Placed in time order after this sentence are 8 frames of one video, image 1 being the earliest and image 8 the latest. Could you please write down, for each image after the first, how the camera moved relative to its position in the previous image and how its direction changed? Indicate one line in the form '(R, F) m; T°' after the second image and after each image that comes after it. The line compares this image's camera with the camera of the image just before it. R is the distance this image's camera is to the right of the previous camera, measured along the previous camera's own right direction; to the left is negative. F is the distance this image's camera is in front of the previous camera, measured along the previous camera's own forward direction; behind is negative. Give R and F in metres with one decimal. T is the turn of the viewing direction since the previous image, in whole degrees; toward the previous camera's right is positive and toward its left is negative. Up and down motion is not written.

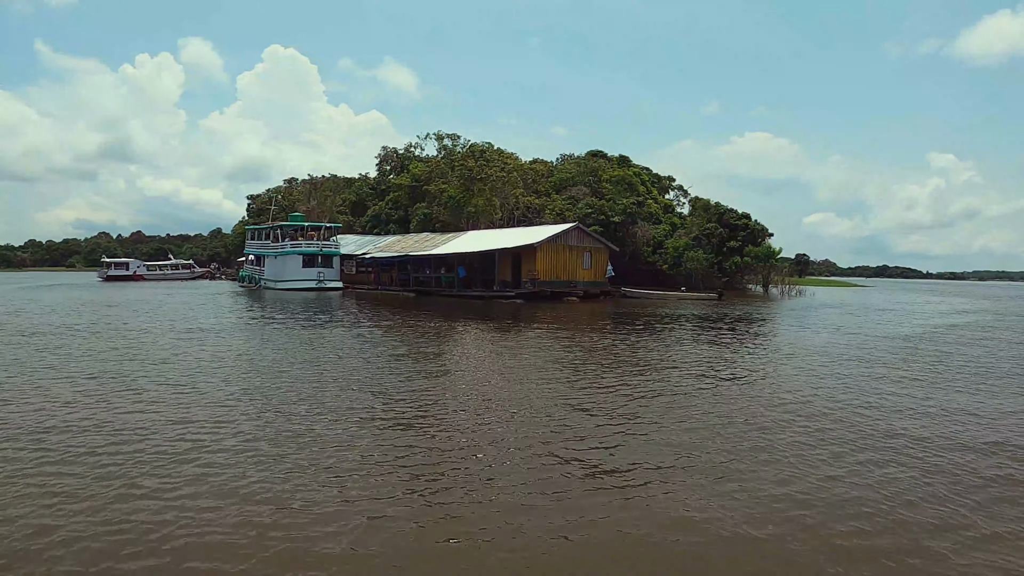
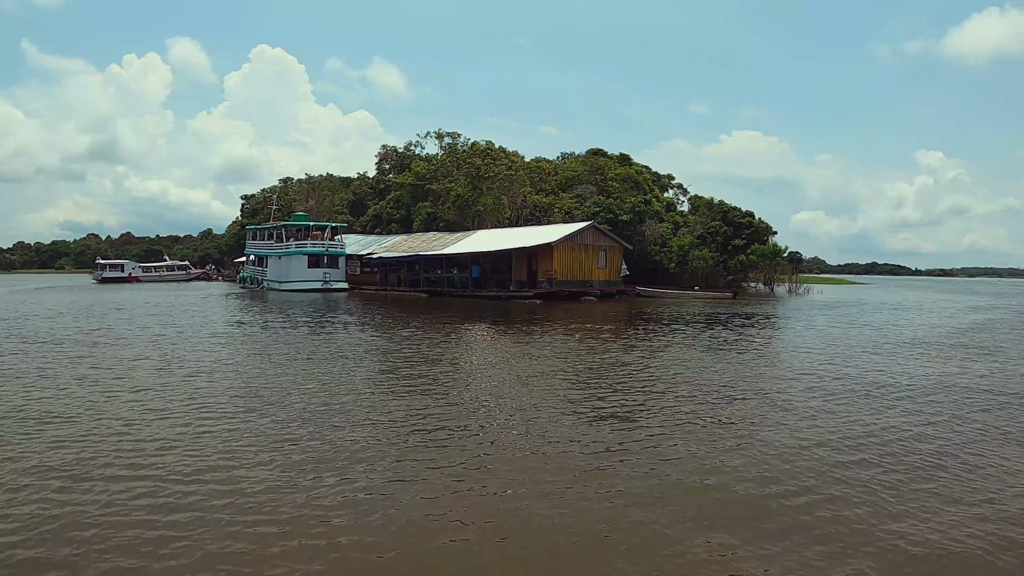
(-0.6, +0.4) m; +1°
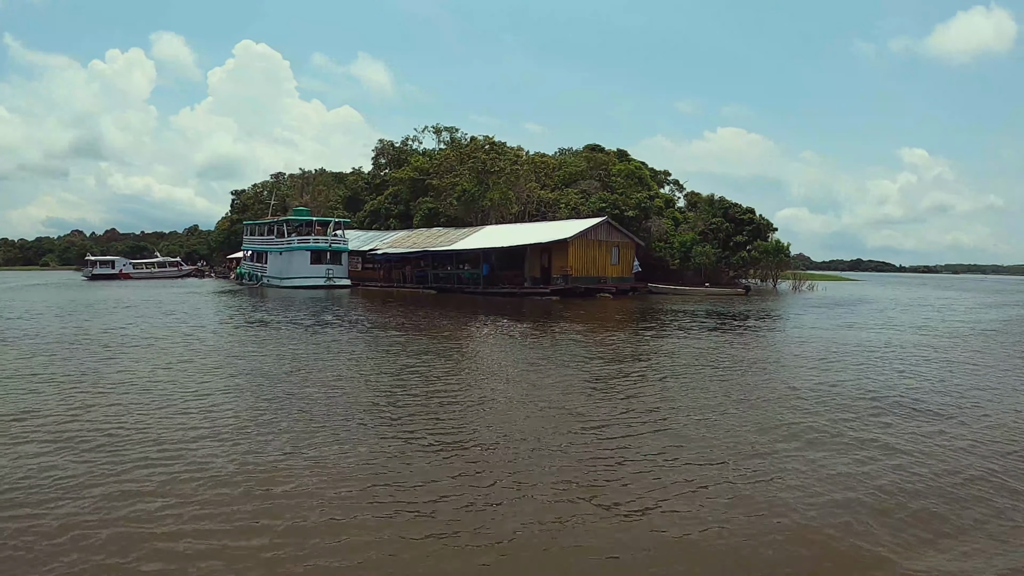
(-0.6, +0.4) m; +1°
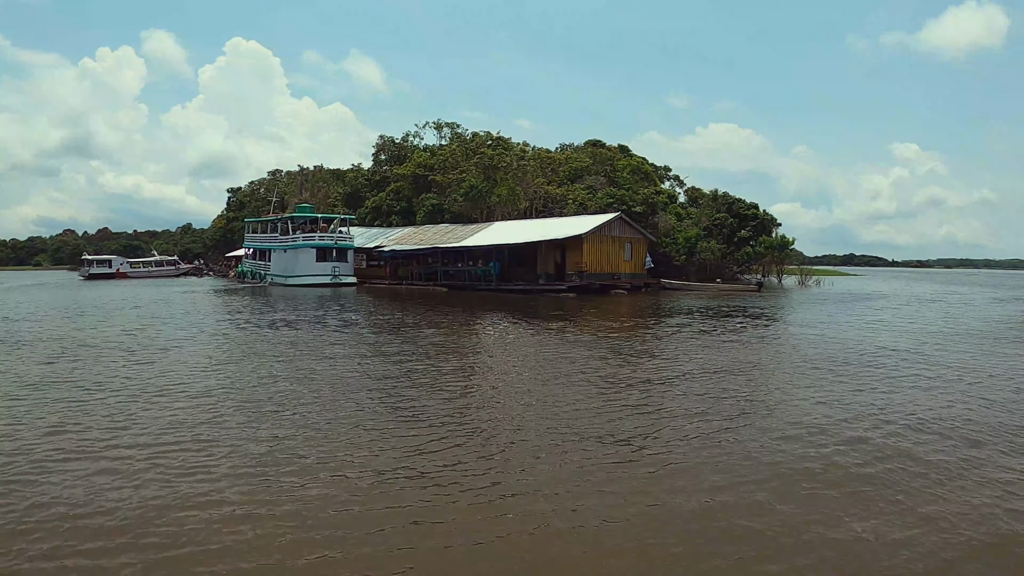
(-0.5, +0.3) m; 0°
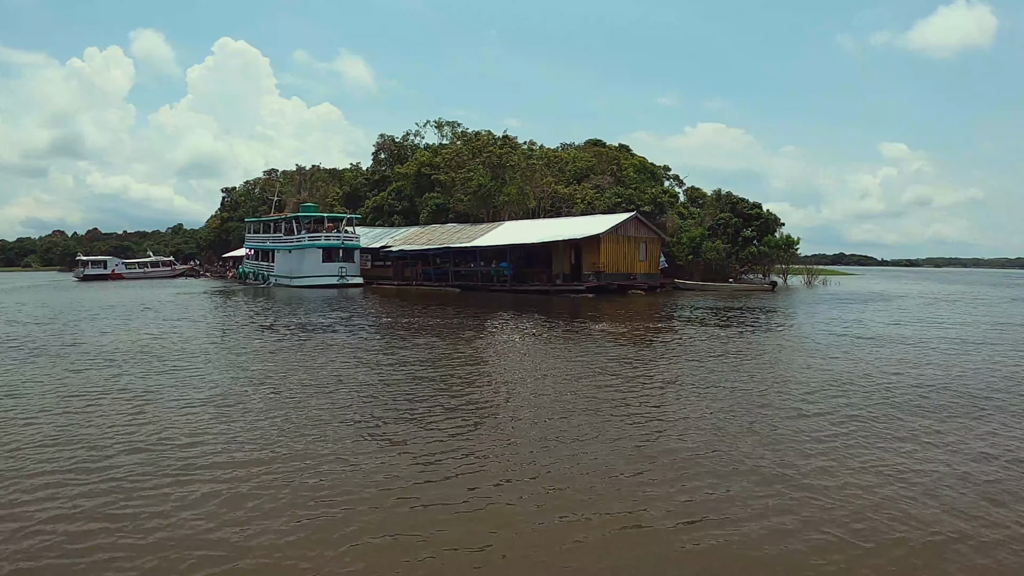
(-0.6, +0.4) m; +1°
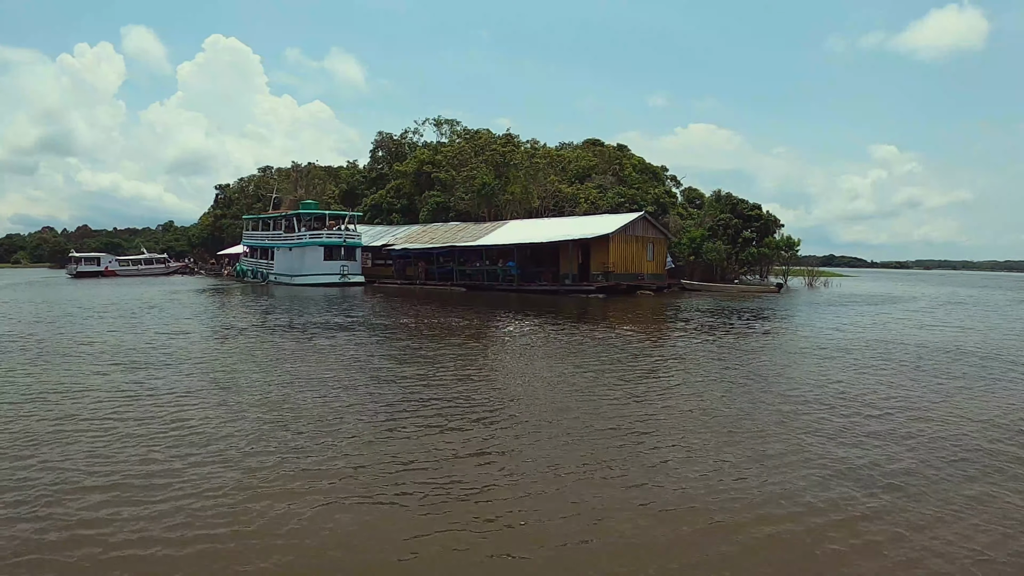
(-0.4, +0.2) m; +1°
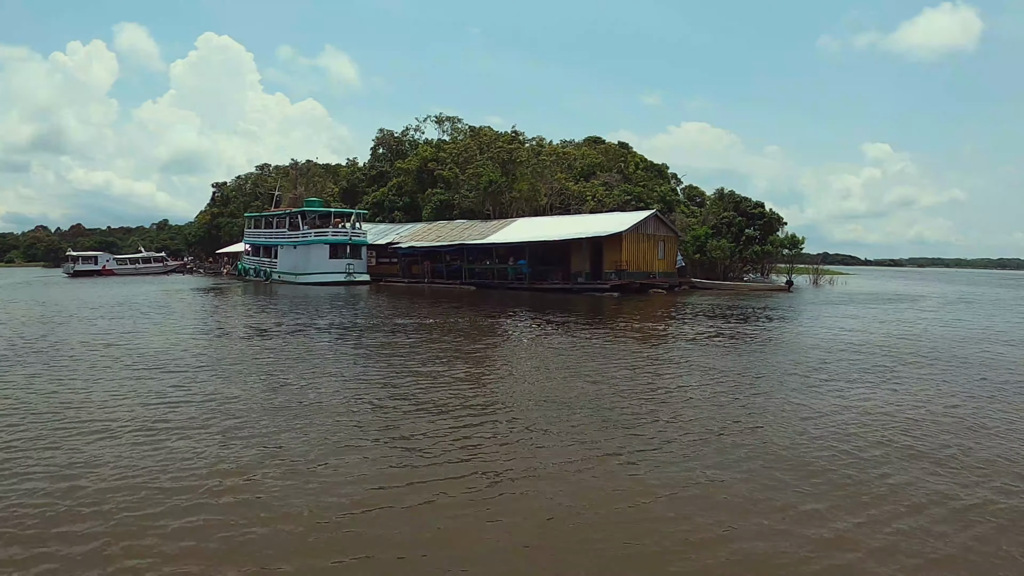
(-0.4, +0.2) m; 0°
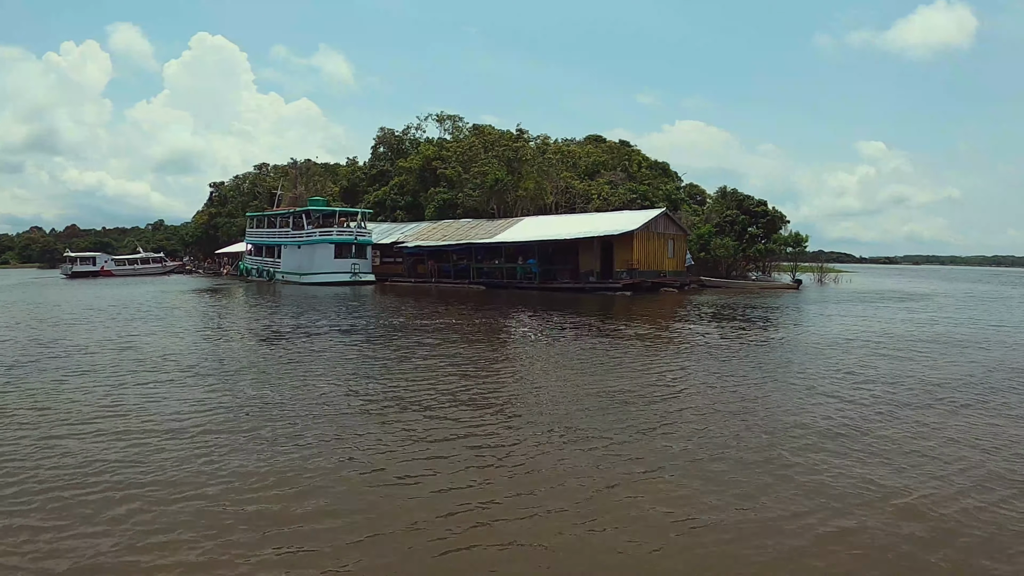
(-0.3, +0.2) m; 0°
